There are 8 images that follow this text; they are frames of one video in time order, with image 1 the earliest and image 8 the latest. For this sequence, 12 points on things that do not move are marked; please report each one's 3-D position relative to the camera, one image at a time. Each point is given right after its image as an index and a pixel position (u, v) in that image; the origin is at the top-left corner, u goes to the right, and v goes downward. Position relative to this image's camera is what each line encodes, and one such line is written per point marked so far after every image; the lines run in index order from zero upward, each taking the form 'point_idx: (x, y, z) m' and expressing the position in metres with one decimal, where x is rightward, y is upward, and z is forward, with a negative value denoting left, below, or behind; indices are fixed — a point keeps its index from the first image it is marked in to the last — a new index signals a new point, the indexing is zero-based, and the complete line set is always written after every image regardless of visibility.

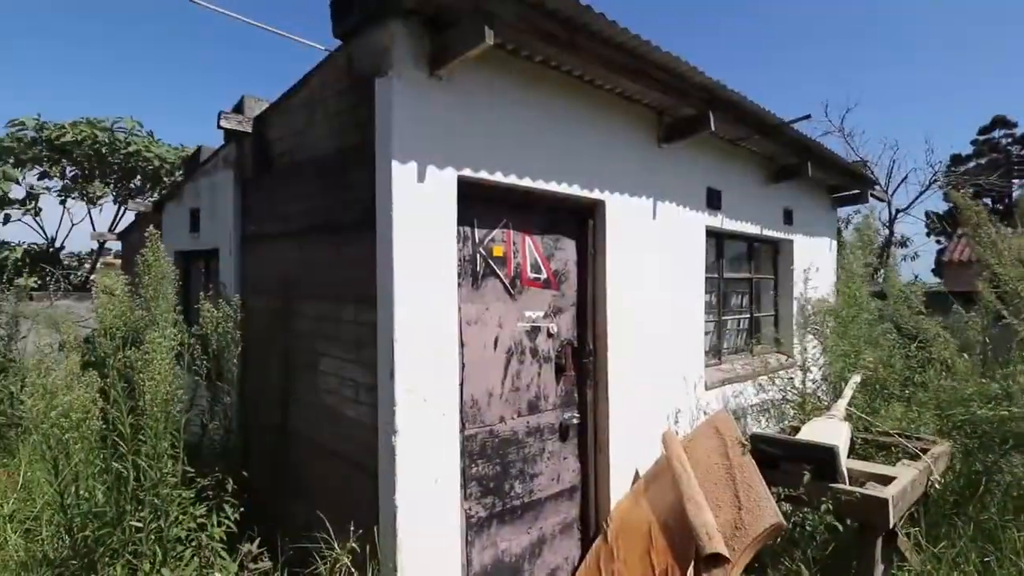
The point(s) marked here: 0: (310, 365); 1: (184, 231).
0: (-1.0, -0.4, +2.7) m
1: (-2.4, +0.4, +4.0) m
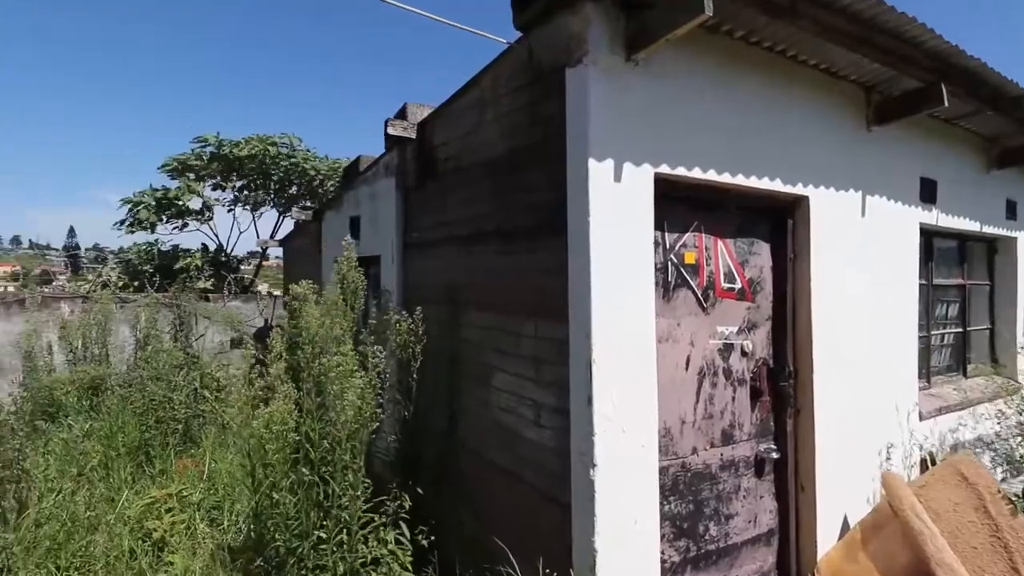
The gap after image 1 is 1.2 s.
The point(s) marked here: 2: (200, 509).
0: (-0.2, -0.4, +2.5) m
1: (-1.3, +0.4, +4.2) m
2: (-2.1, -1.4, +3.6) m
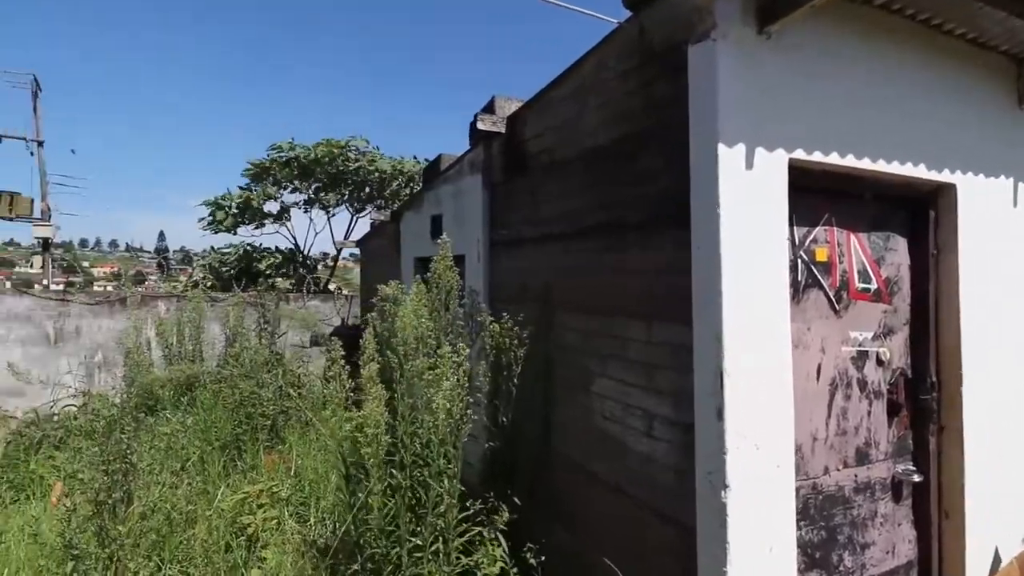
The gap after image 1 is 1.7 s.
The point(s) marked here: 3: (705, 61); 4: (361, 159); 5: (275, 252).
0: (+0.3, -0.4, +2.4) m
1: (-0.7, +0.4, +4.1) m
2: (-1.5, -1.4, +3.6) m
3: (+0.6, +0.7, +1.7) m
4: (-2.1, +1.8, +7.8) m
5: (-3.3, +0.5, +7.6) m
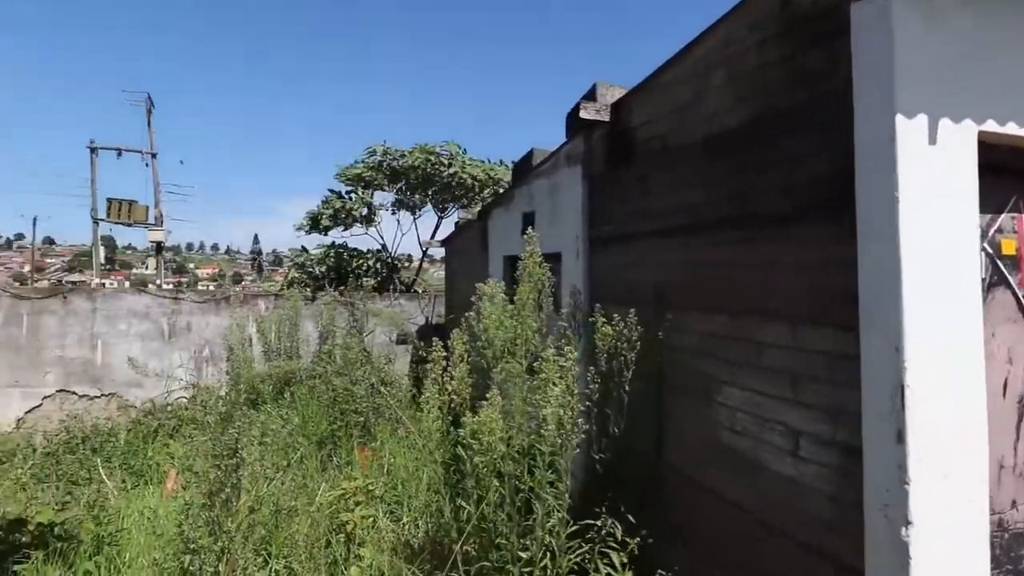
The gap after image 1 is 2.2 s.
0: (+0.7, -0.4, +2.2) m
1: (0.0, +0.4, +4.0) m
2: (-0.9, -1.4, +3.6) m
3: (+1.0, +0.7, +1.5) m
4: (-0.9, +1.8, +7.9) m
5: (-2.1, +0.5, +7.8) m
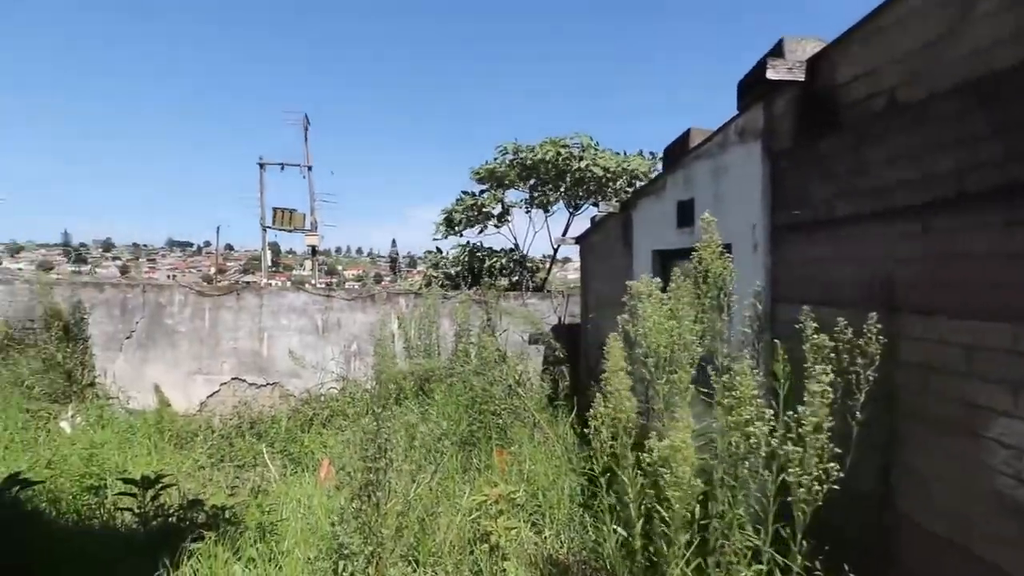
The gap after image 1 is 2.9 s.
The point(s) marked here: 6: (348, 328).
0: (+1.3, -0.4, +1.6) m
1: (+1.0, +0.4, +3.6) m
2: (+0.1, -1.4, +3.4) m
3: (+1.4, +0.7, +0.9) m
4: (+1.0, +1.9, +7.6) m
5: (-0.2, +0.5, +7.8) m
6: (-2.0, -0.5, +6.6) m
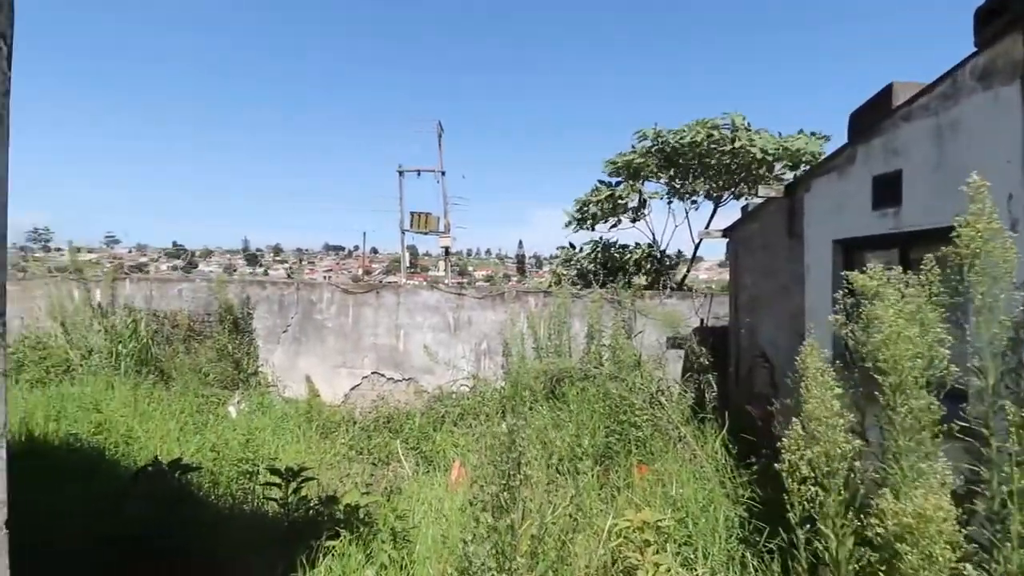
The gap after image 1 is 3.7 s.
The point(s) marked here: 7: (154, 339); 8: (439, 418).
0: (+1.7, -0.4, +1.0) m
1: (+1.9, +0.4, +2.9) m
2: (+0.9, -1.4, +3.0) m
3: (+1.6, +0.7, +0.2) m
4: (+2.7, +1.9, +6.8) m
5: (+1.6, +0.5, +7.3) m
6: (-0.4, -0.5, +6.5) m
7: (-4.3, -0.6, +6.6) m
8: (-0.7, -1.3, +5.5) m
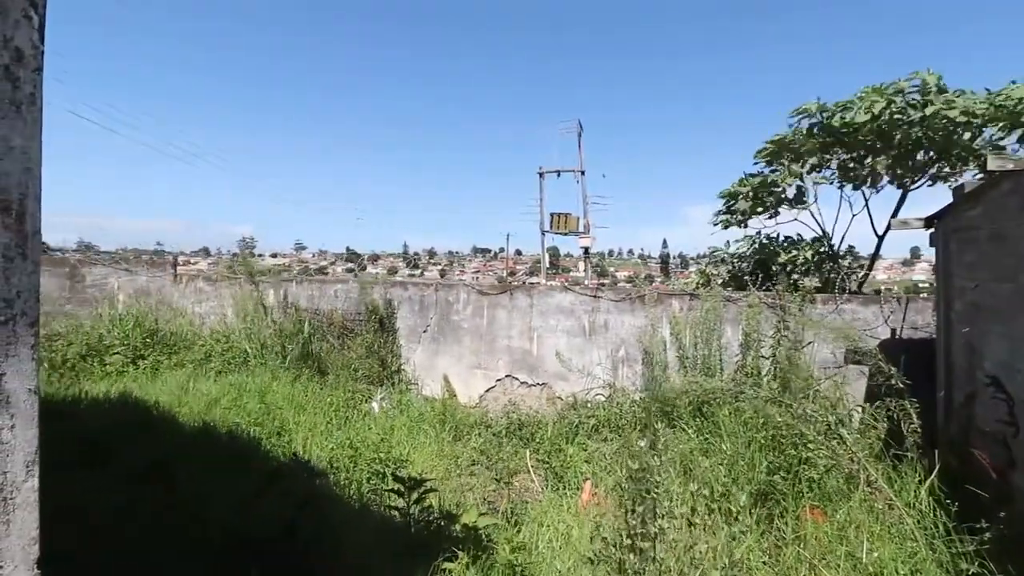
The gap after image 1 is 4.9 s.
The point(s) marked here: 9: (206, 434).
0: (+1.8, -0.4, +0.1) m
1: (+2.4, +0.4, +2.0) m
2: (+1.5, -1.4, +2.3) m
3: (+1.5, +0.7, -0.6) m
4: (+4.3, +1.8, +5.5) m
5: (+3.3, +0.5, +6.3) m
6: (+1.2, -0.5, +6.0) m
7: (-2.6, -0.6, +7.1) m
8: (+0.6, -1.3, +5.1) m
9: (-2.5, -1.2, +4.4) m
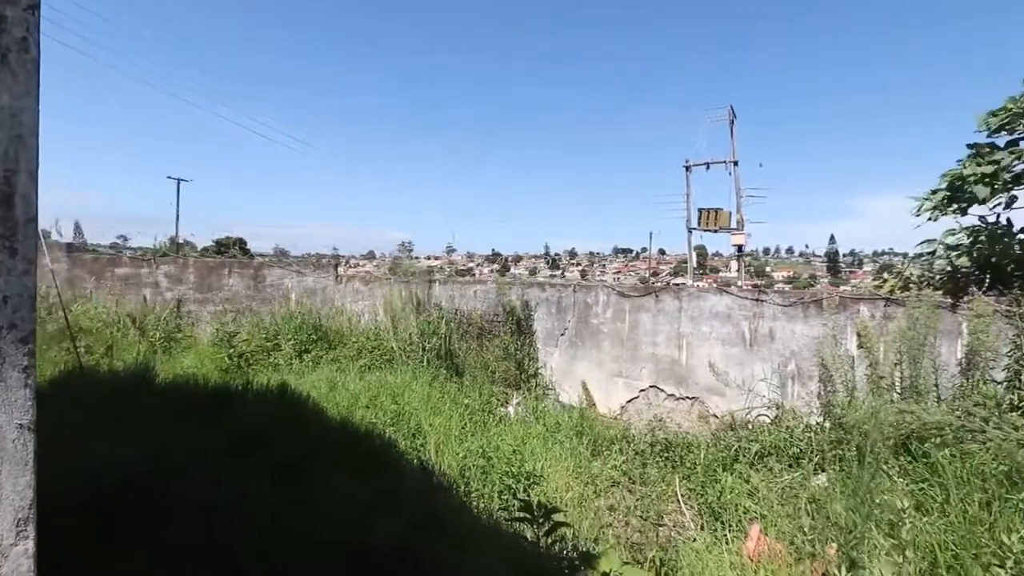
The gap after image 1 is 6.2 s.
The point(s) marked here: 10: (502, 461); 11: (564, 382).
0: (+1.6, -0.4, -0.7) m
1: (+2.8, +0.4, +0.9) m
2: (+1.9, -1.4, +1.4) m
3: (+1.2, +0.7, -1.3) m
4: (+5.4, +1.8, +3.9) m
5: (+4.7, +0.5, +4.8) m
6: (+2.6, -0.5, +5.1) m
7: (-0.8, -0.6, +7.1) m
8: (+1.8, -1.3, +4.4) m
9: (-1.4, -1.2, +4.4) m
10: (-0.1, -1.4, +4.3) m
11: (+0.6, -1.1, +6.5) m
